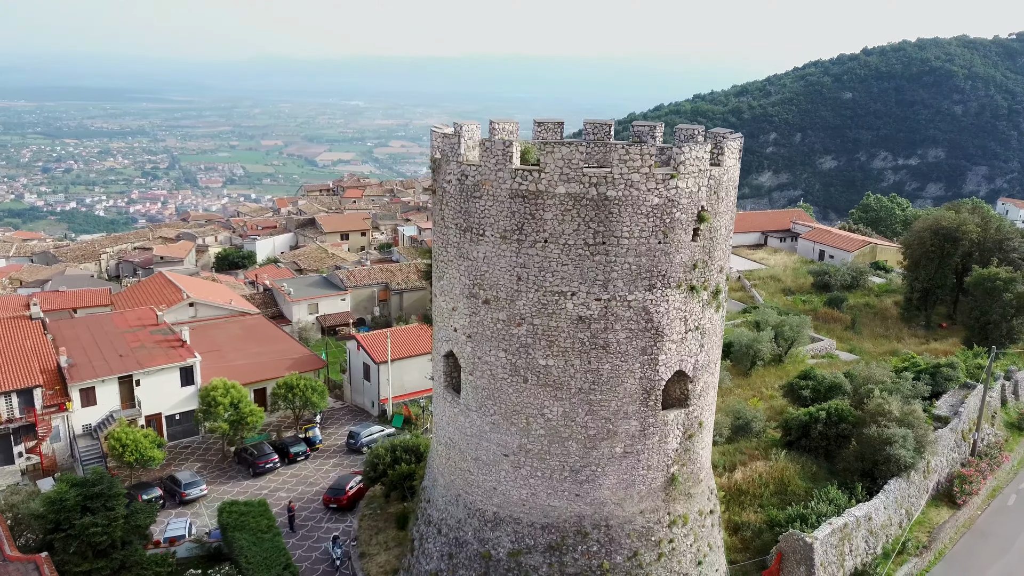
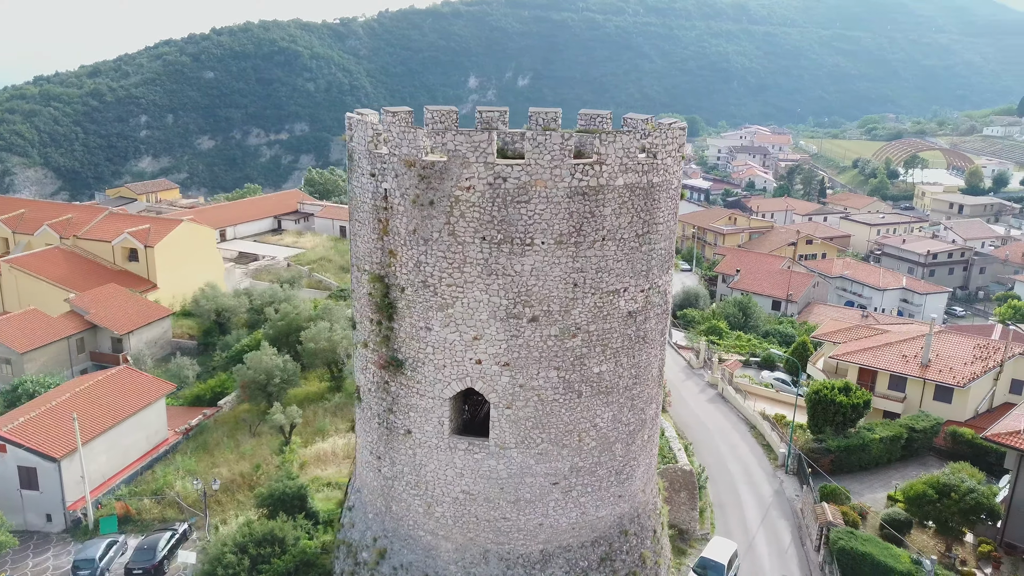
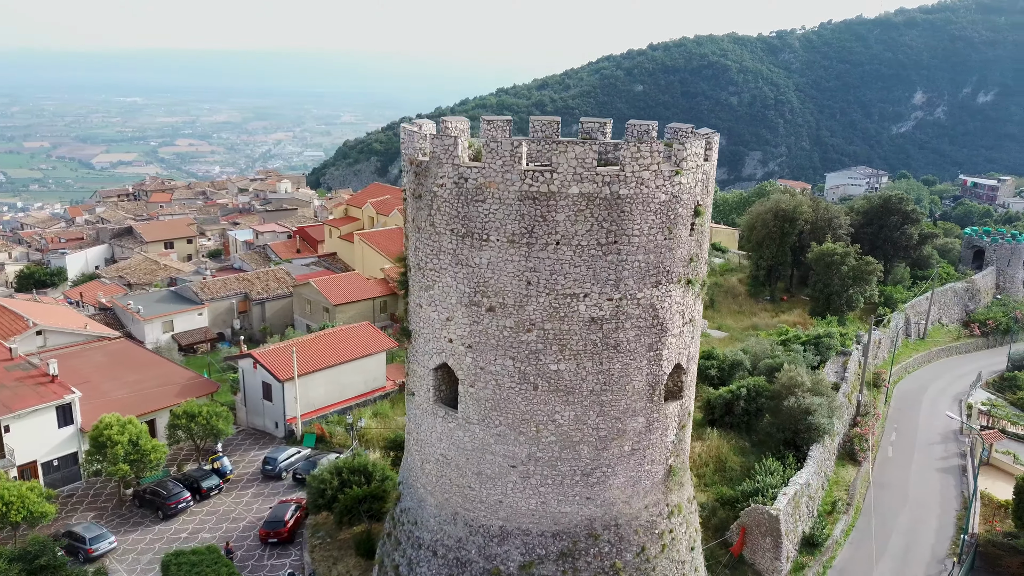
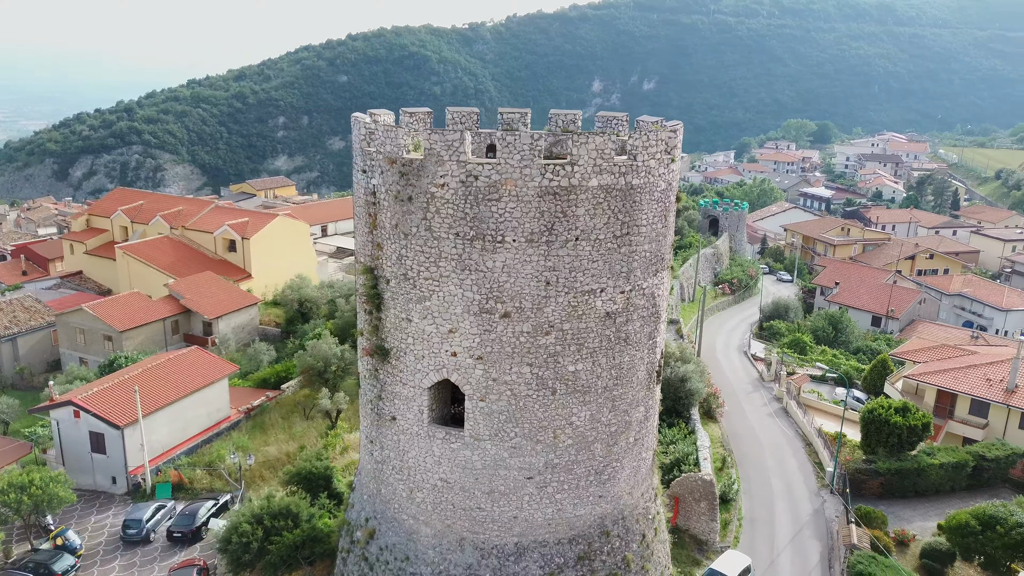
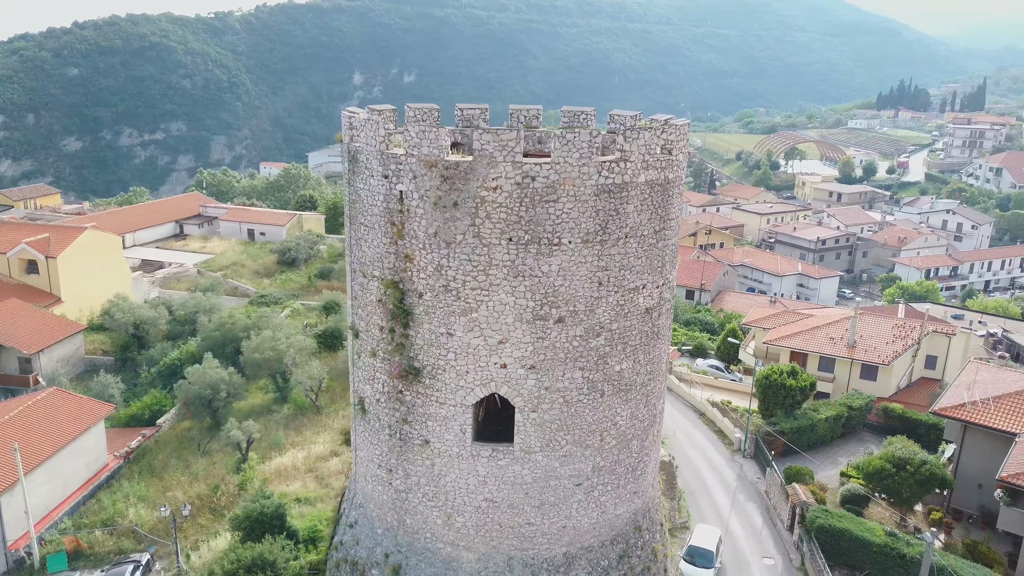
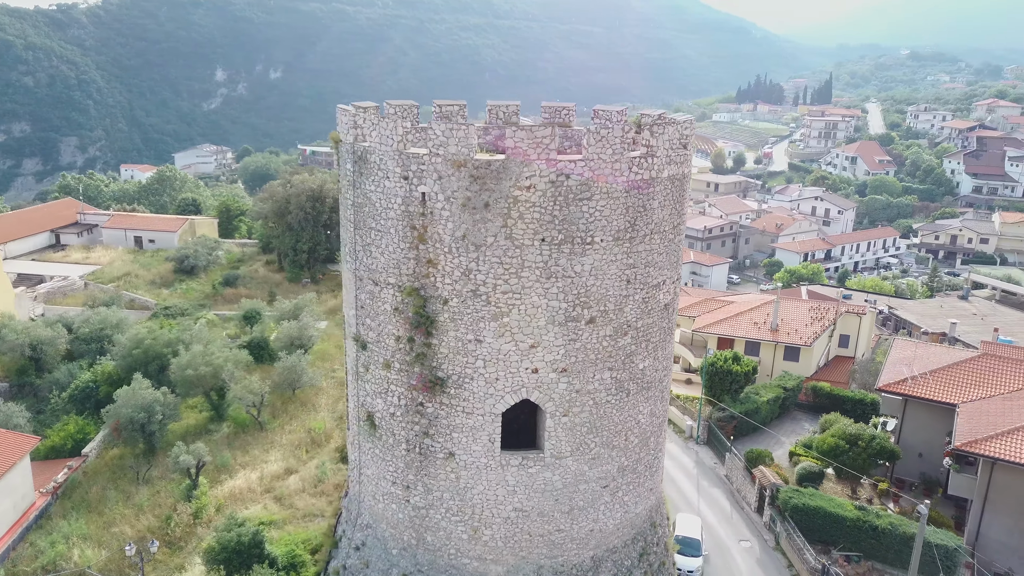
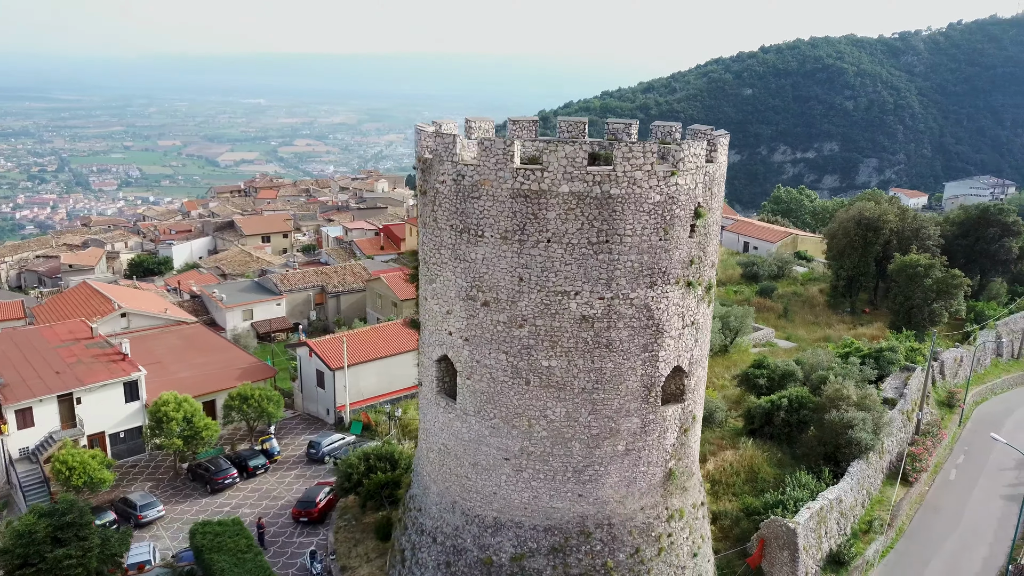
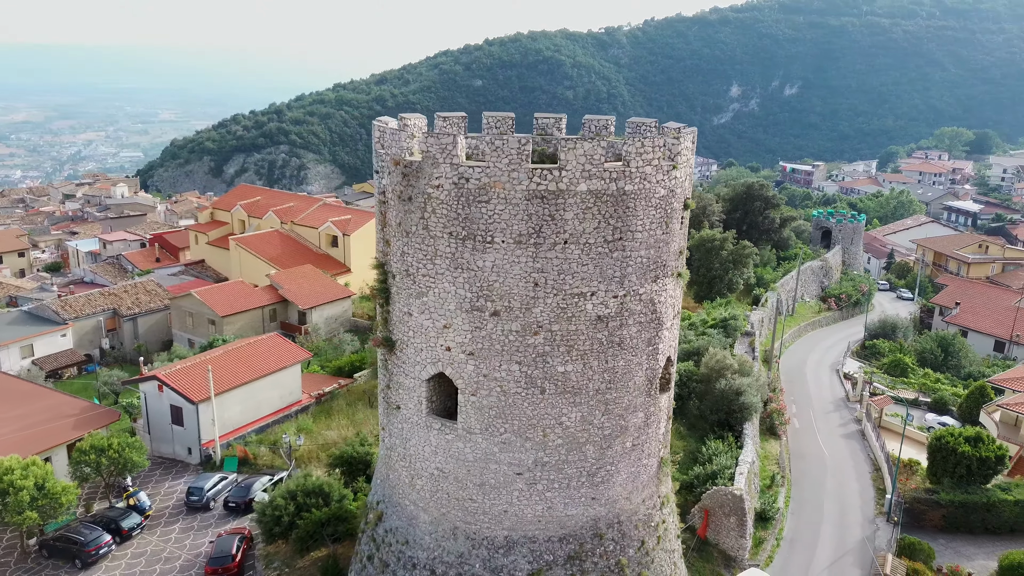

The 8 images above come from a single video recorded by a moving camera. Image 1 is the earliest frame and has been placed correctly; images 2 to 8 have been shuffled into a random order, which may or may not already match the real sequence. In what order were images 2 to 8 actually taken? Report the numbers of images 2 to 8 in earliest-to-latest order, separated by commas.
7, 3, 8, 4, 2, 5, 6
